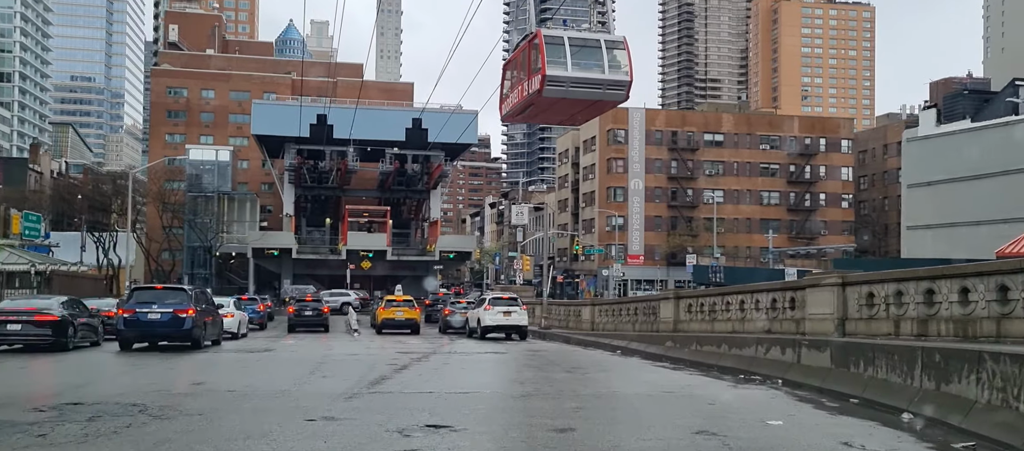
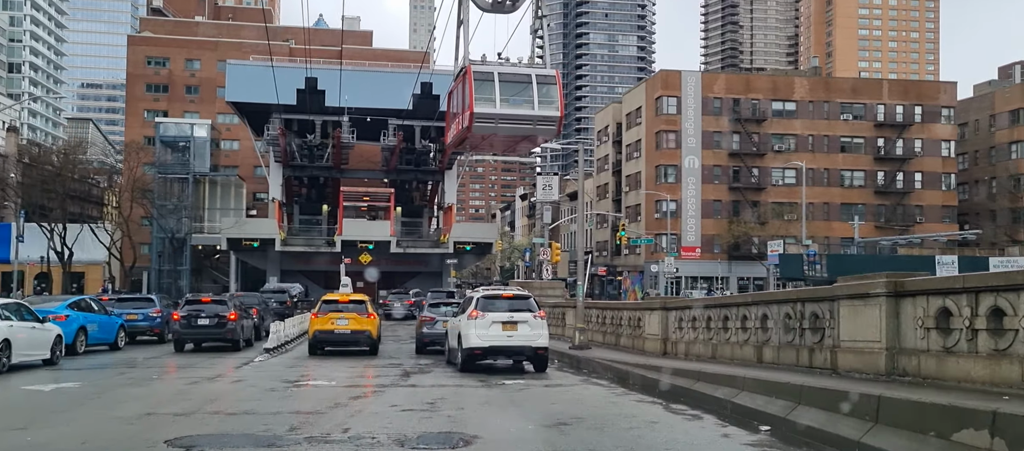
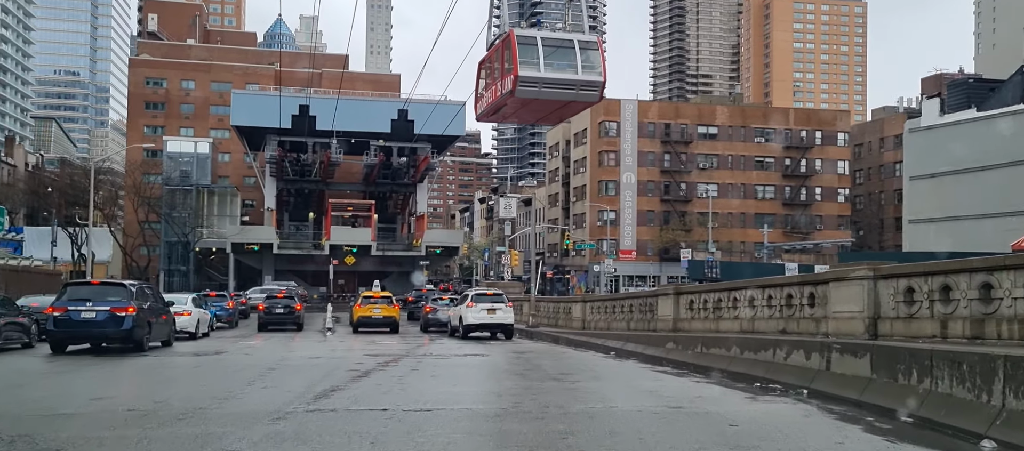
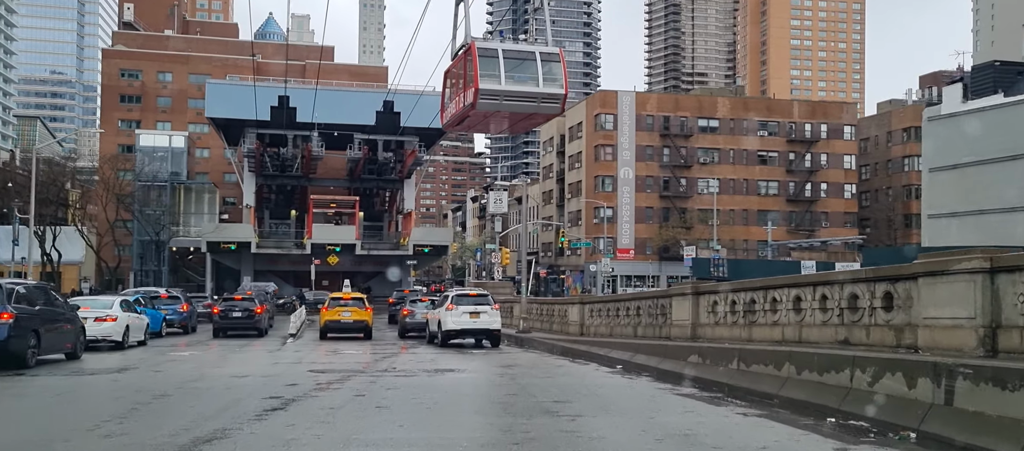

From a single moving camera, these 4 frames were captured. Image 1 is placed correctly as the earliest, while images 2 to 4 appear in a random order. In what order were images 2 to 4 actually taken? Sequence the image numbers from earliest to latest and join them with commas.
3, 4, 2
